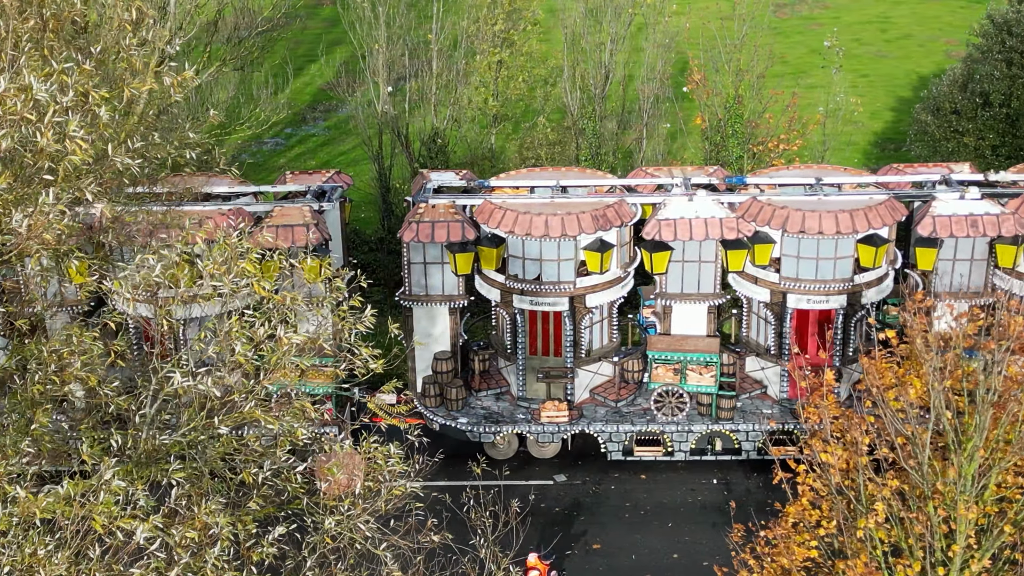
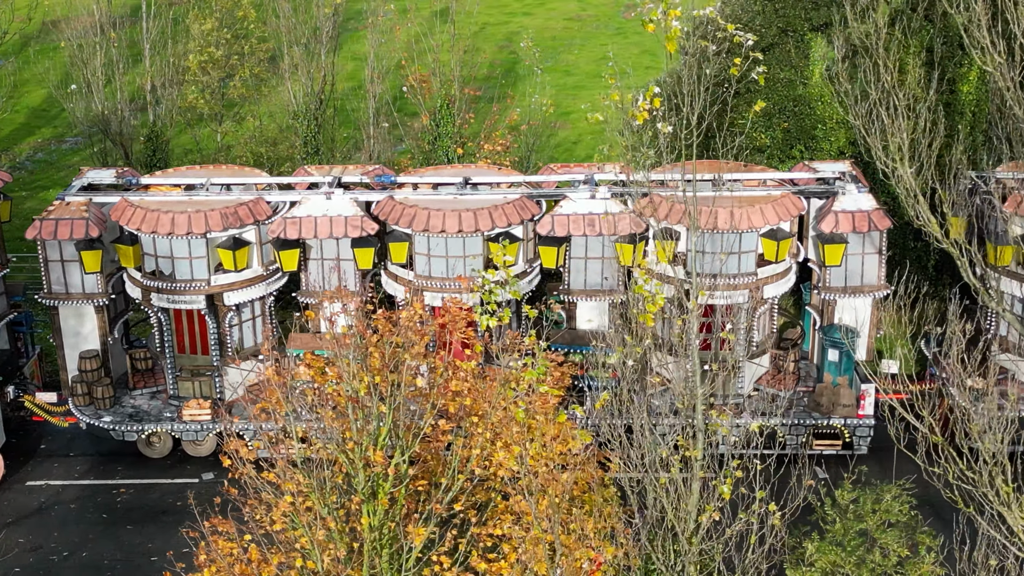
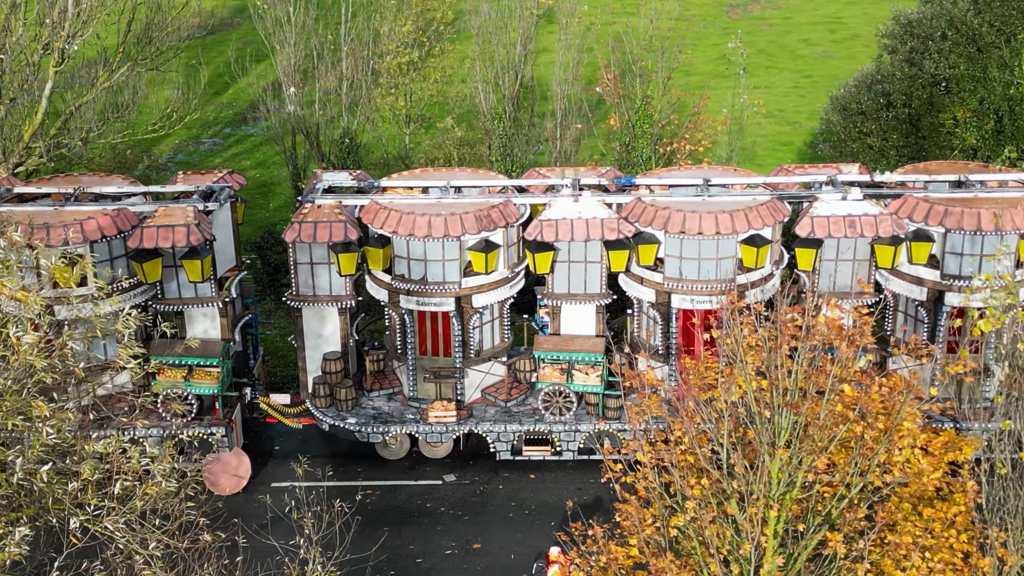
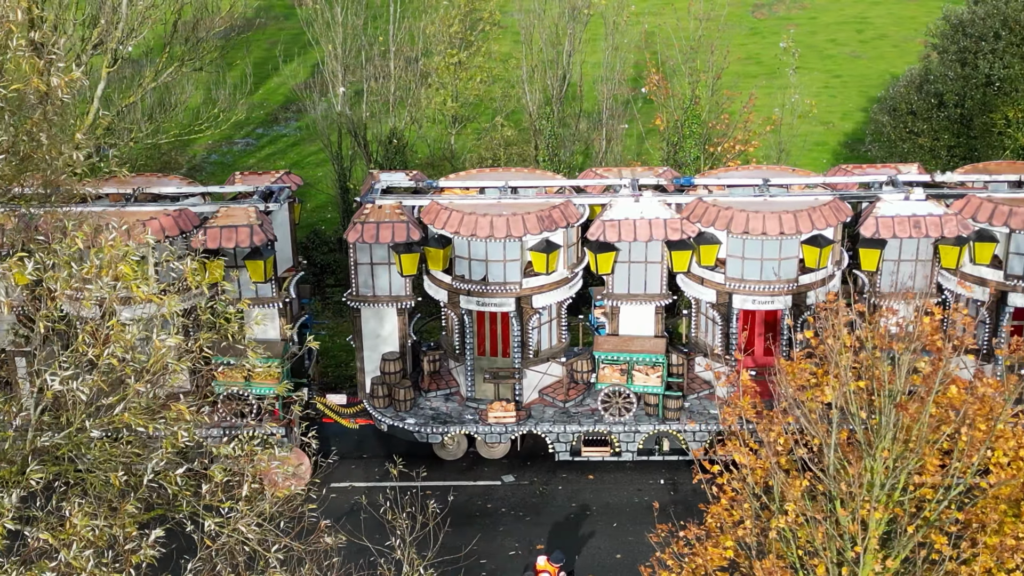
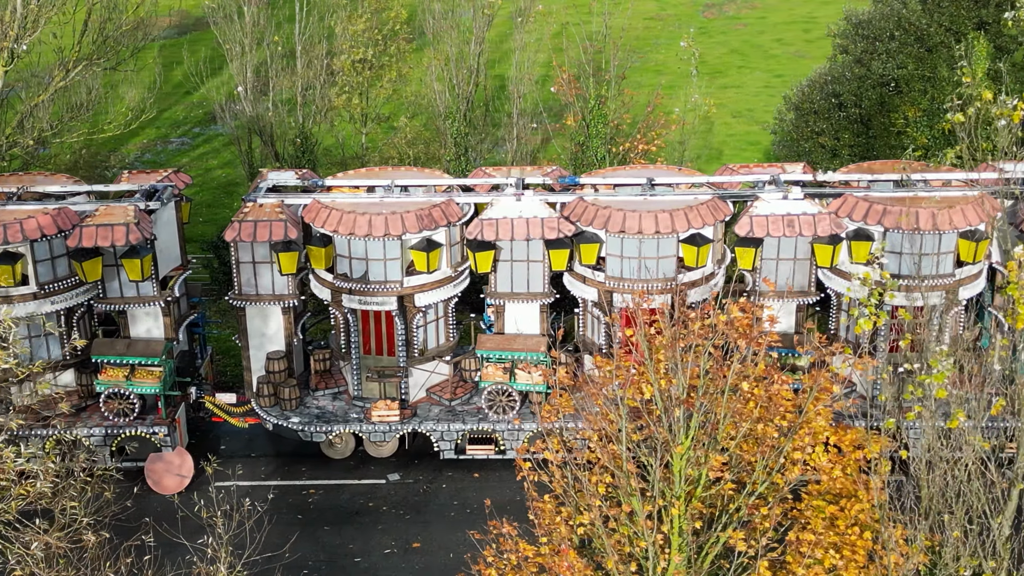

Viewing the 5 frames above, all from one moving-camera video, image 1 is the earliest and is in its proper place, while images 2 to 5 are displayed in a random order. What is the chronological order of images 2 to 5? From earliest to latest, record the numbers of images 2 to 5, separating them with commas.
4, 3, 5, 2
